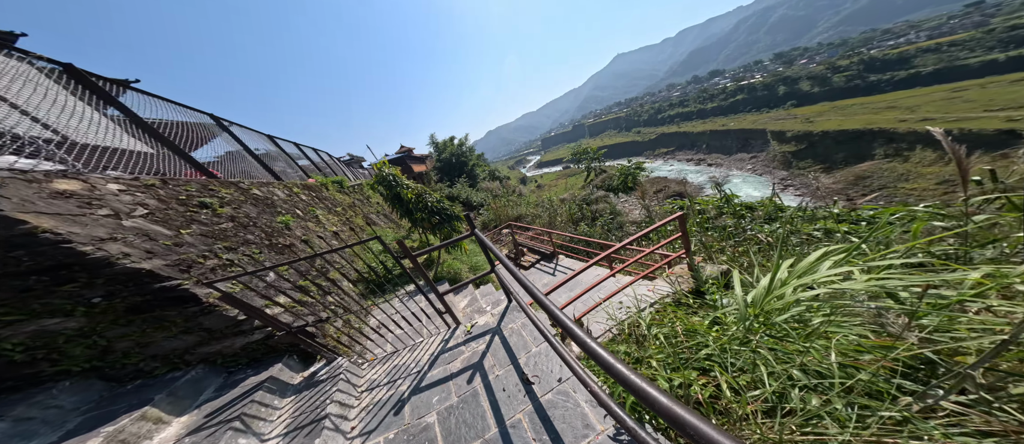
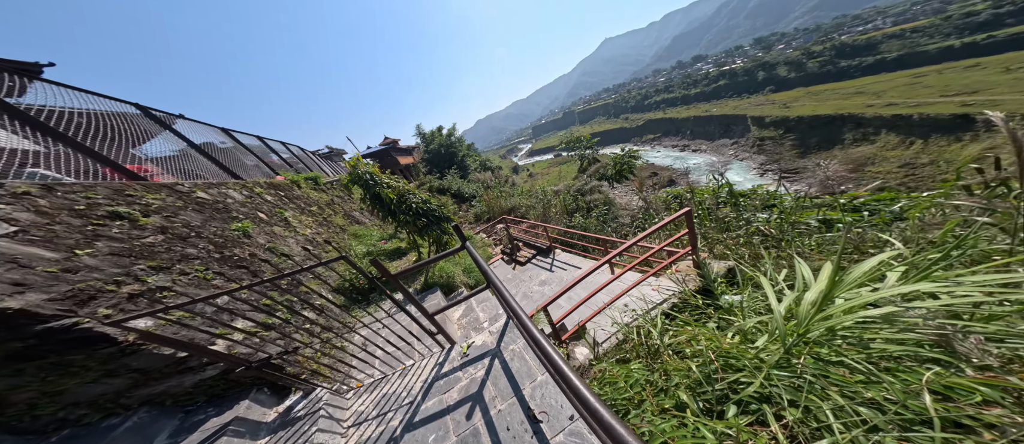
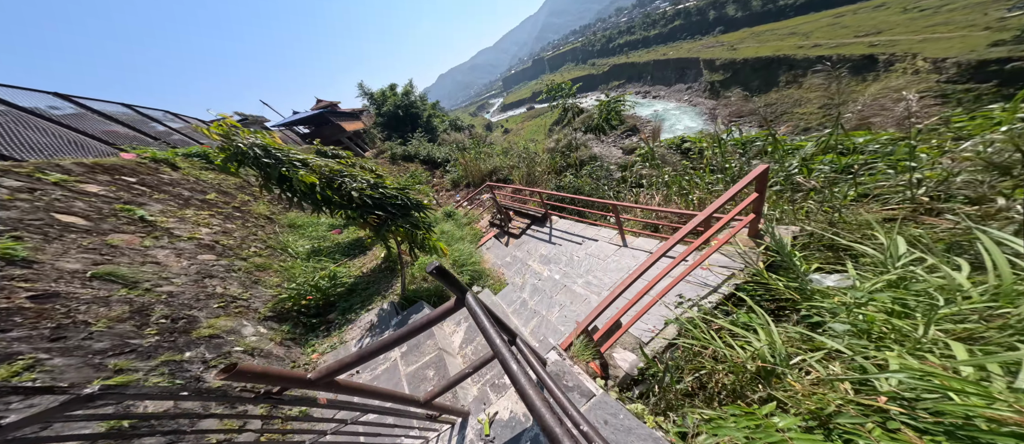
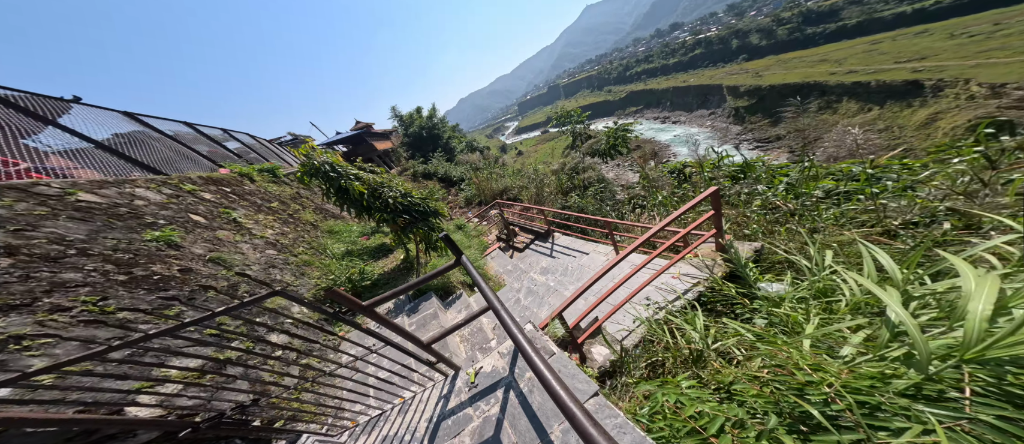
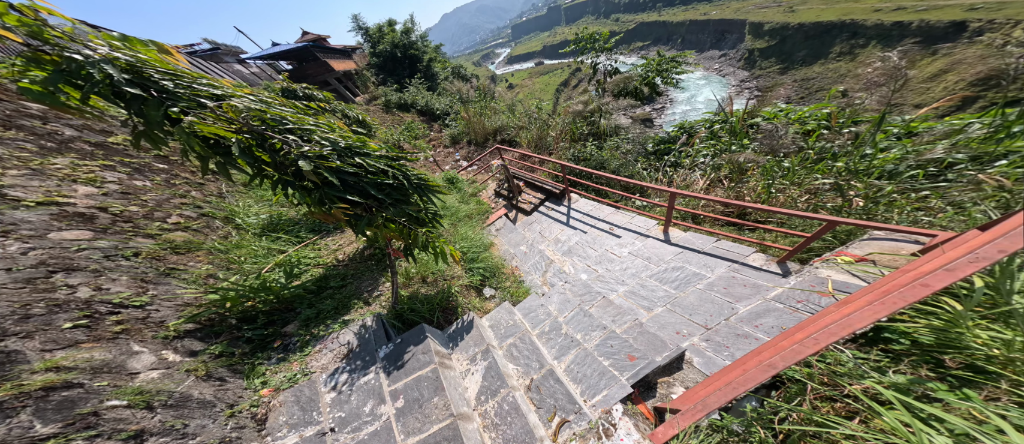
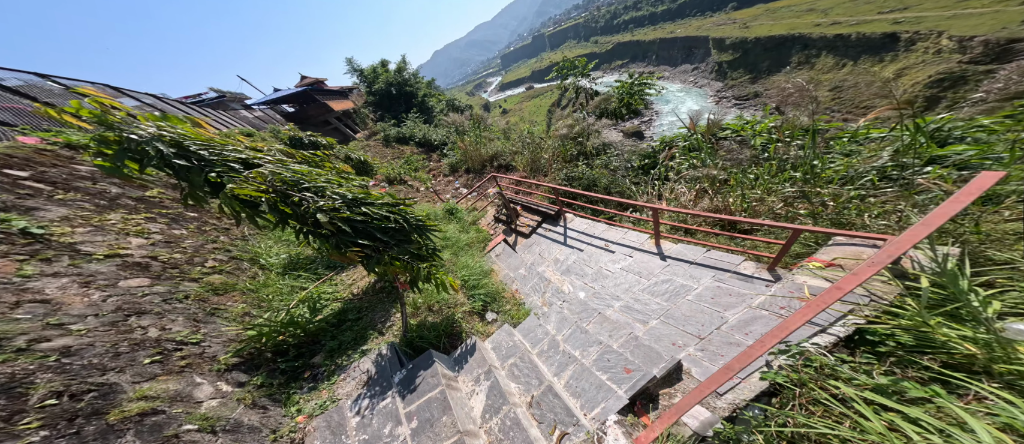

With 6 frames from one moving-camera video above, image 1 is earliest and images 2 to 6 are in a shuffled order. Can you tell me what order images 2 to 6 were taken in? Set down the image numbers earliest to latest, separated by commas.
2, 4, 3, 6, 5
